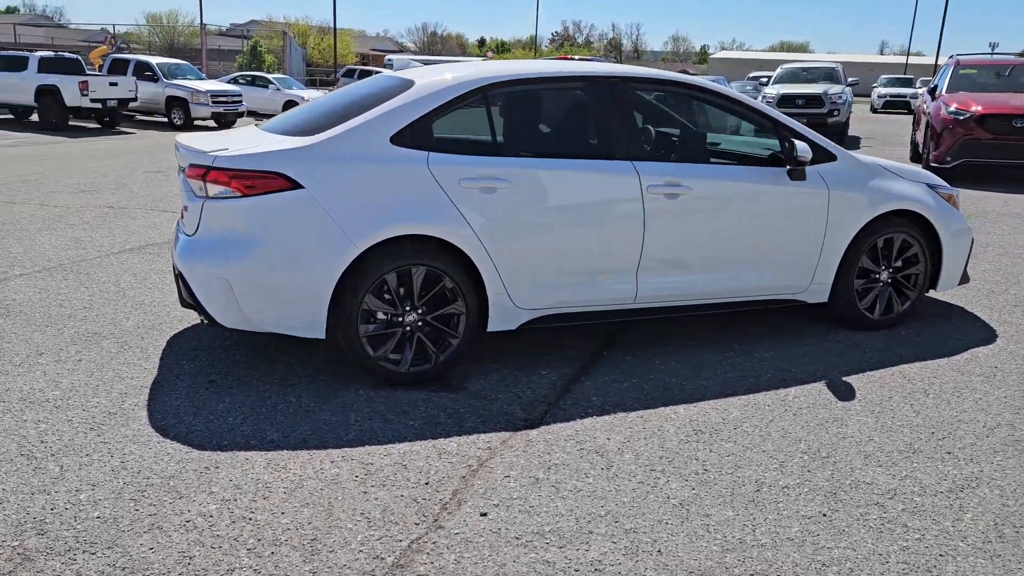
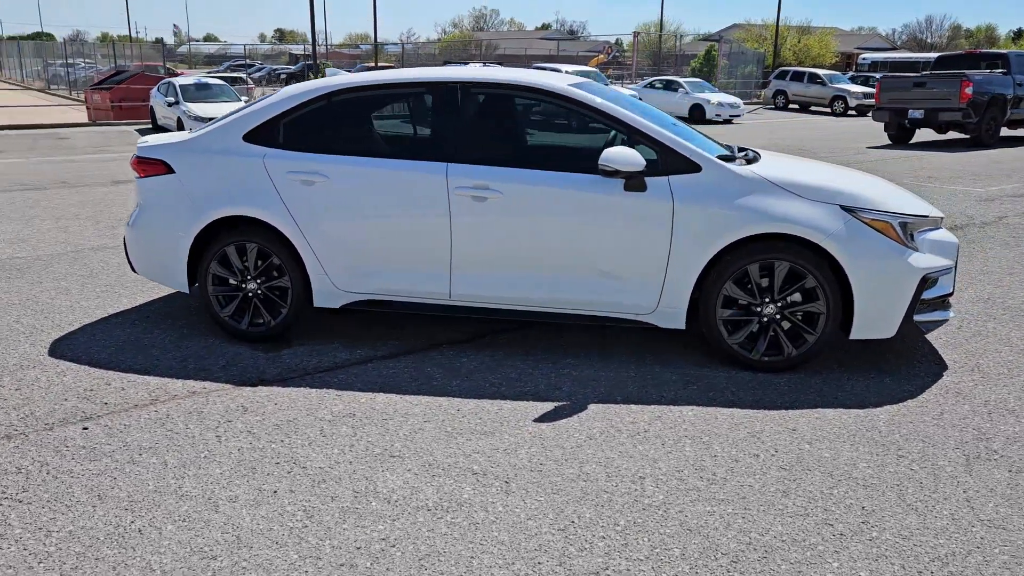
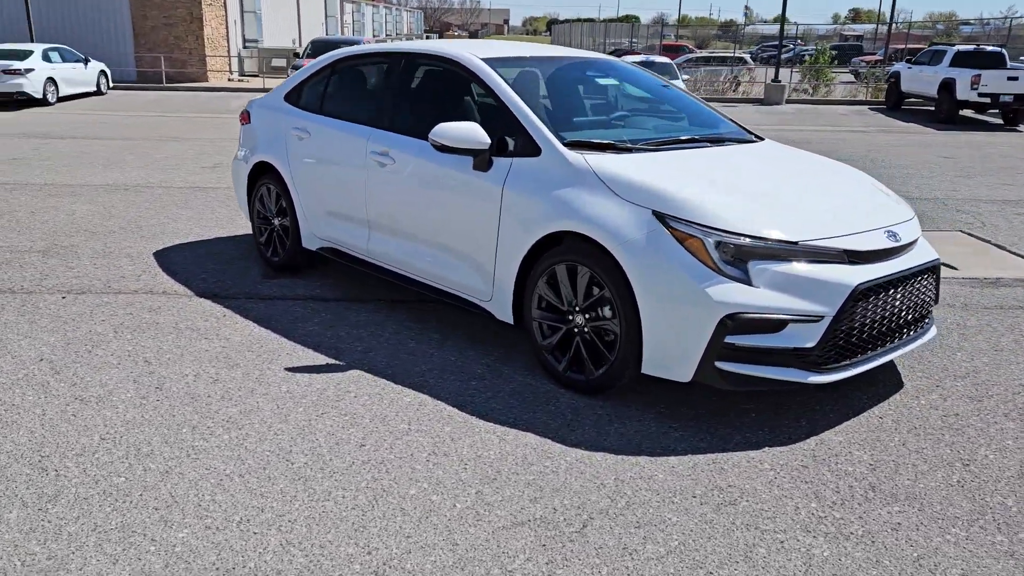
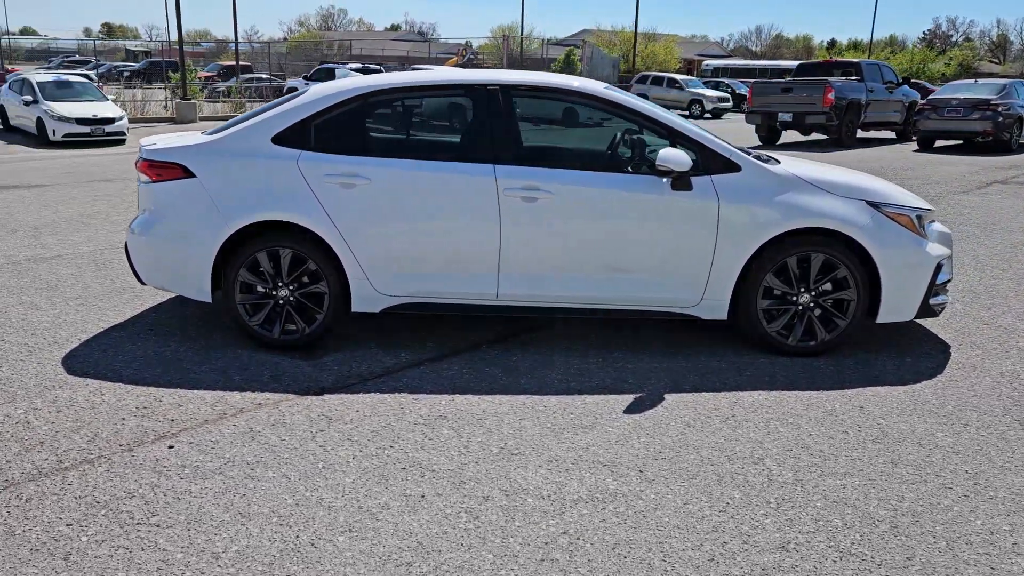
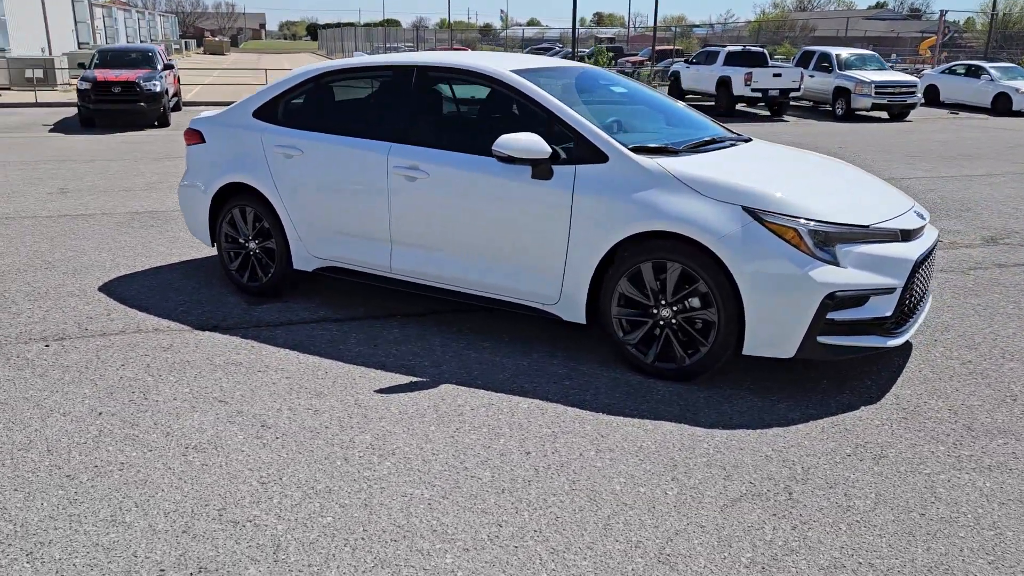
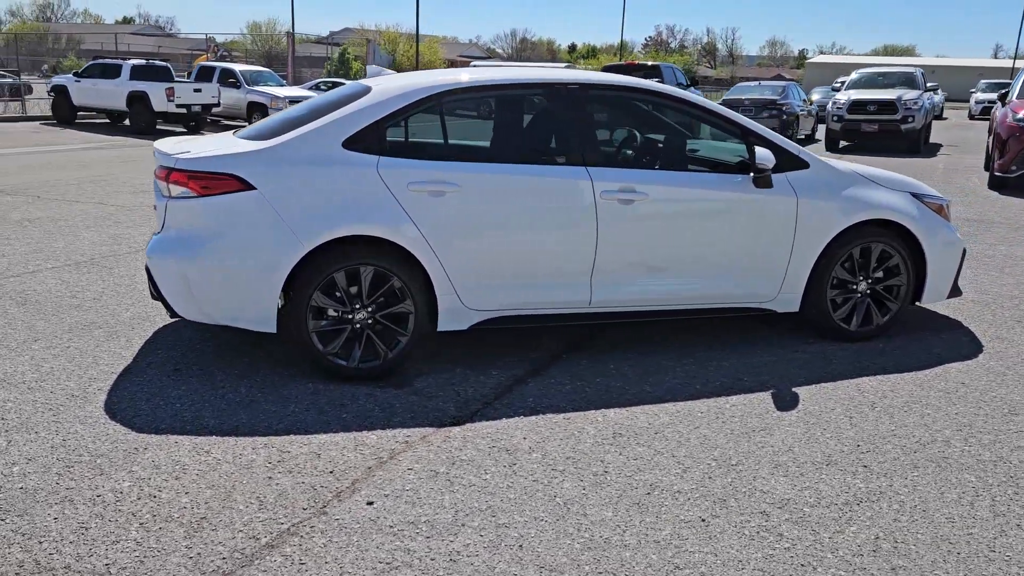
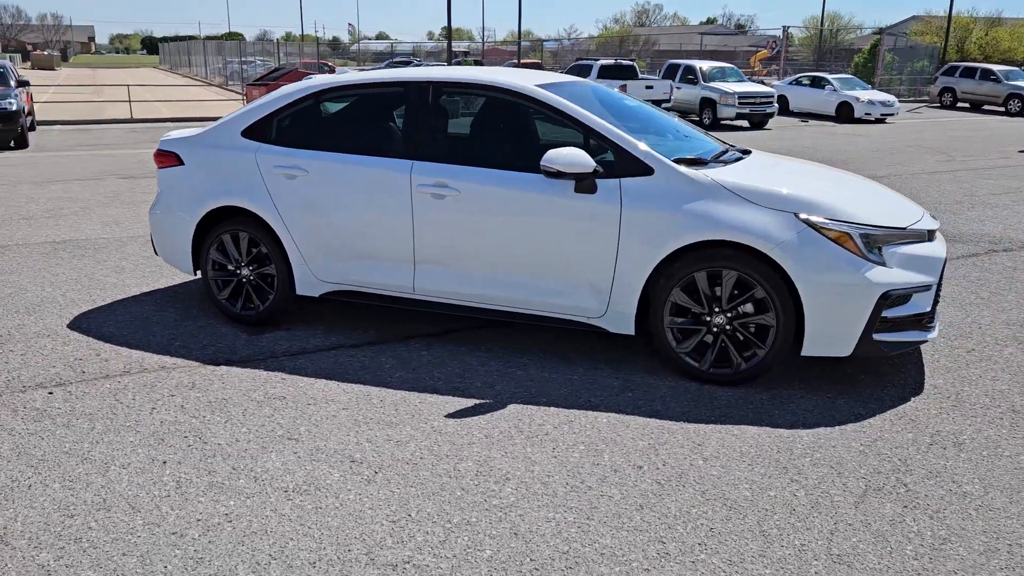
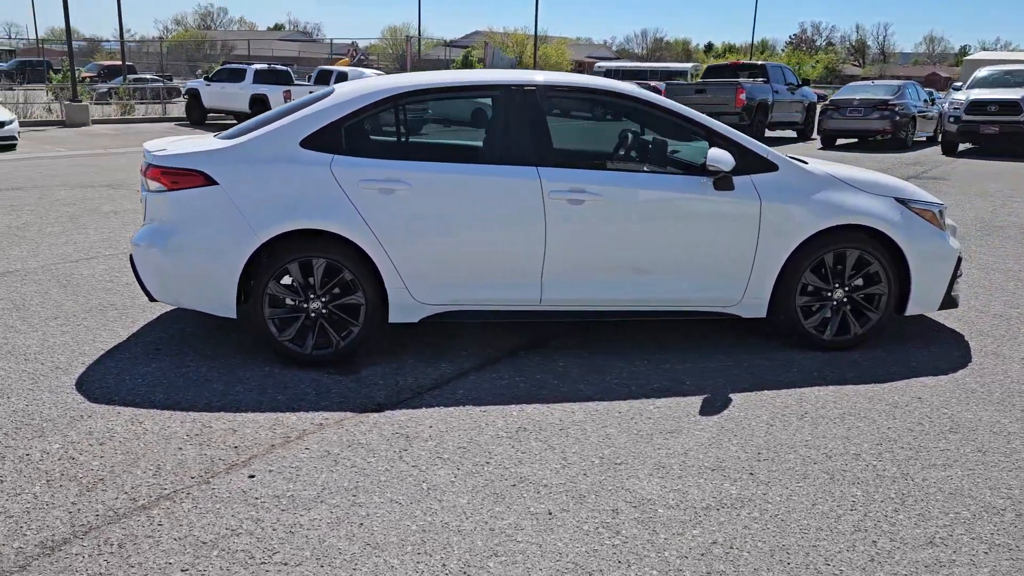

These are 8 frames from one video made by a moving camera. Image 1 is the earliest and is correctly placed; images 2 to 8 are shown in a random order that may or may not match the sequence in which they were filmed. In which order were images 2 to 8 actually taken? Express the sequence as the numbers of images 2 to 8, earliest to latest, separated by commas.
6, 8, 4, 2, 7, 5, 3
